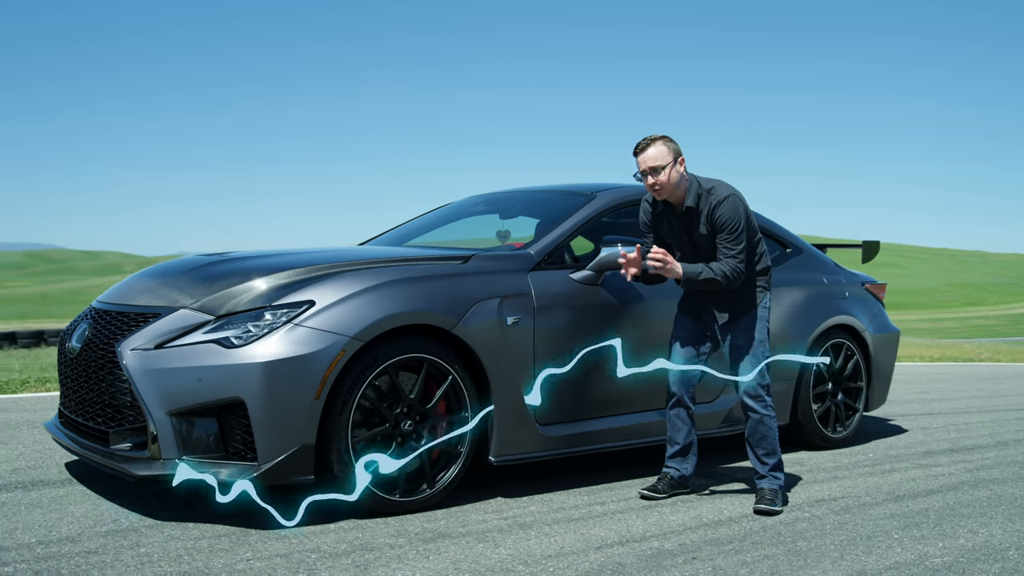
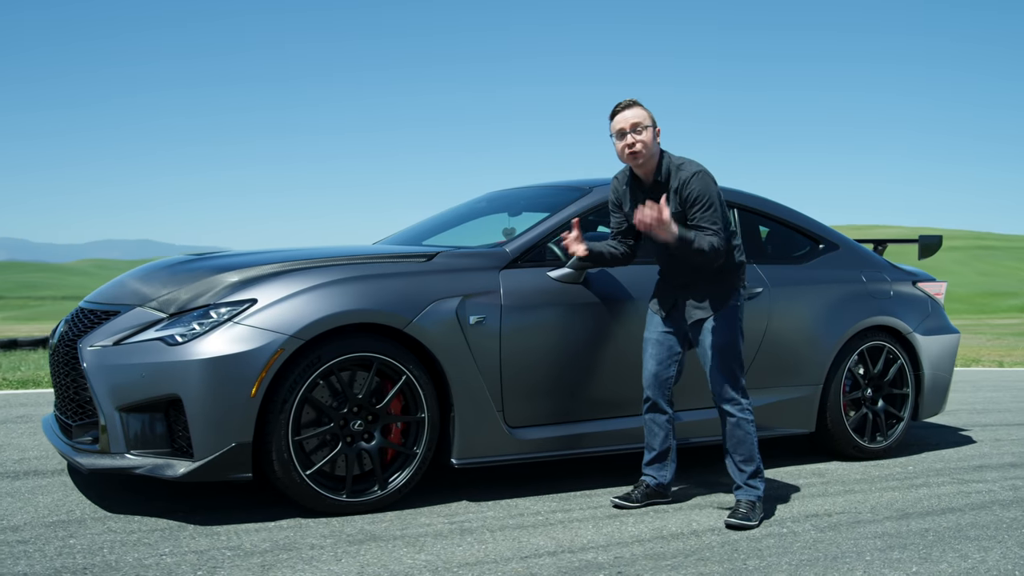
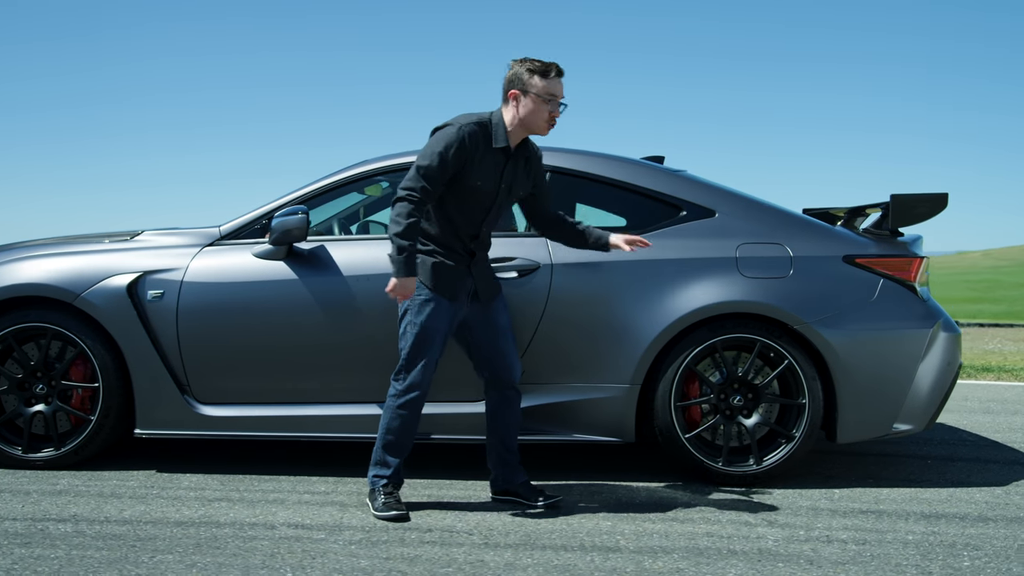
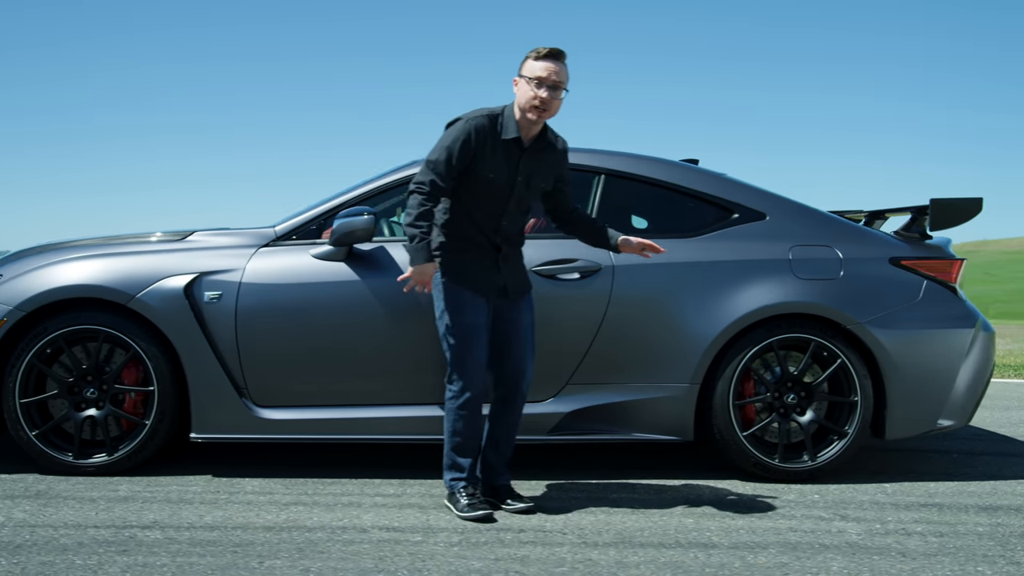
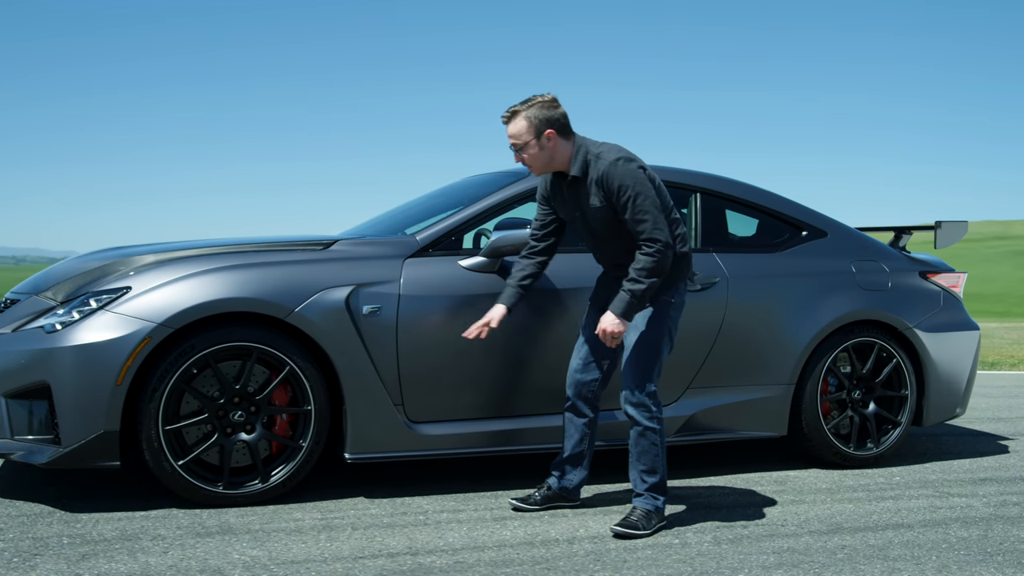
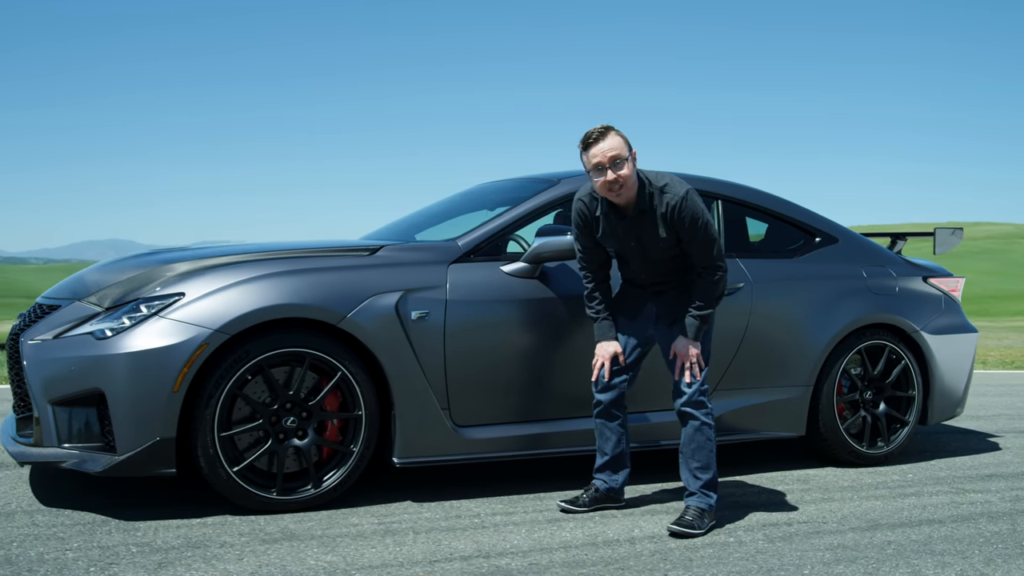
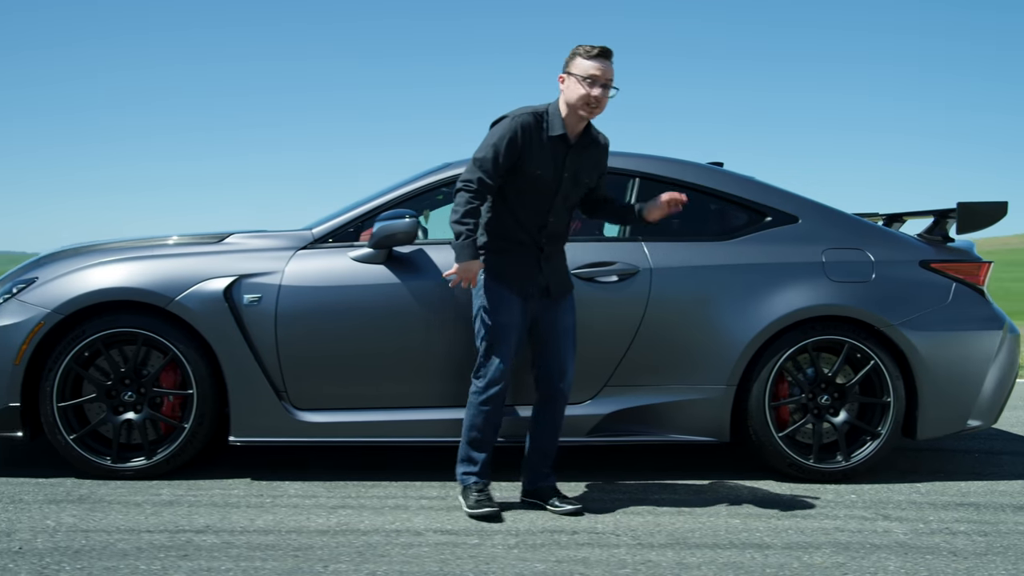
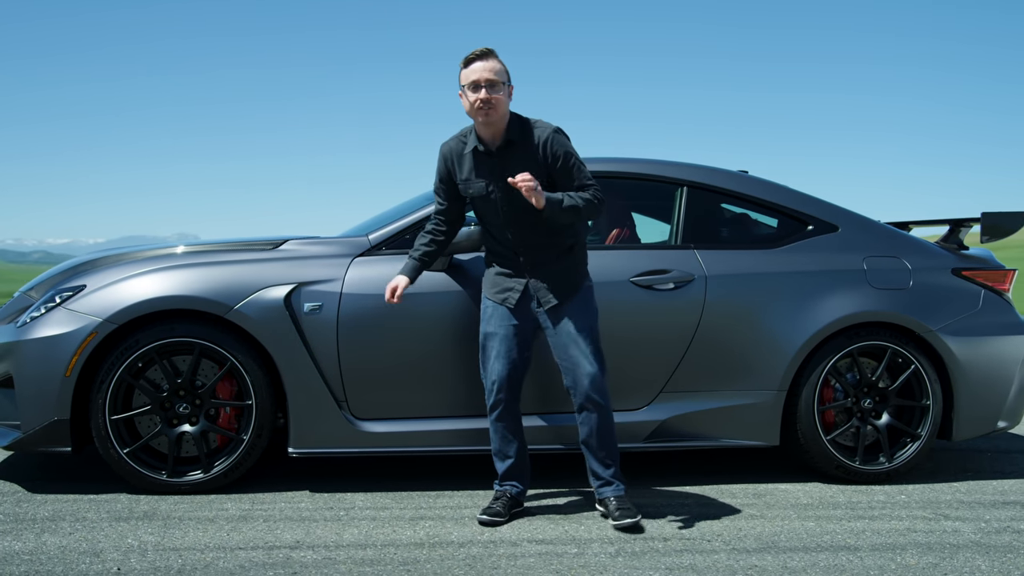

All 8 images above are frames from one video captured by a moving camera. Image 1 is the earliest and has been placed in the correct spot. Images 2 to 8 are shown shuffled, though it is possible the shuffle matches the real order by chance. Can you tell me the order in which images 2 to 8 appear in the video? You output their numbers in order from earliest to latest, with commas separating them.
2, 6, 5, 8, 7, 4, 3
